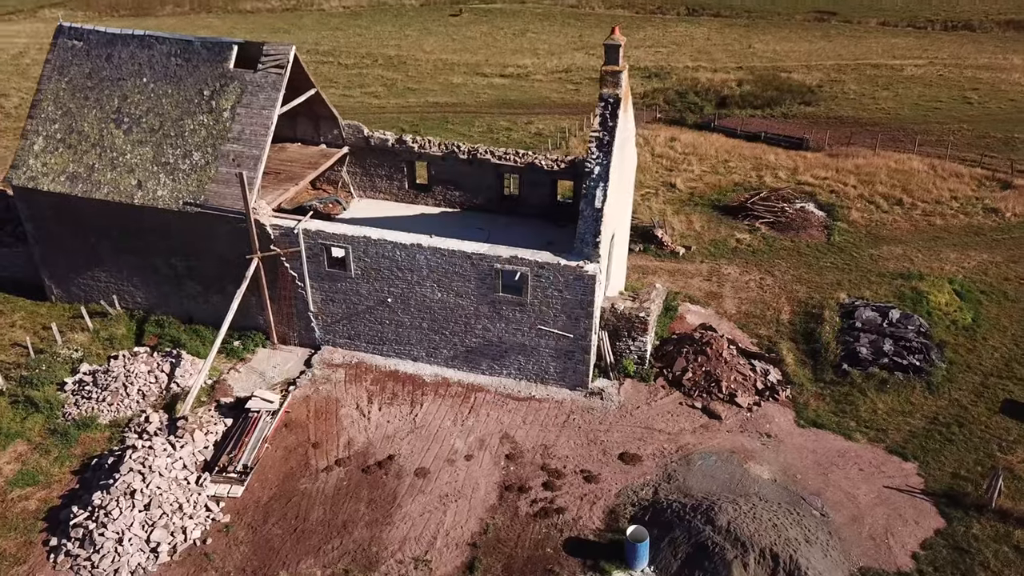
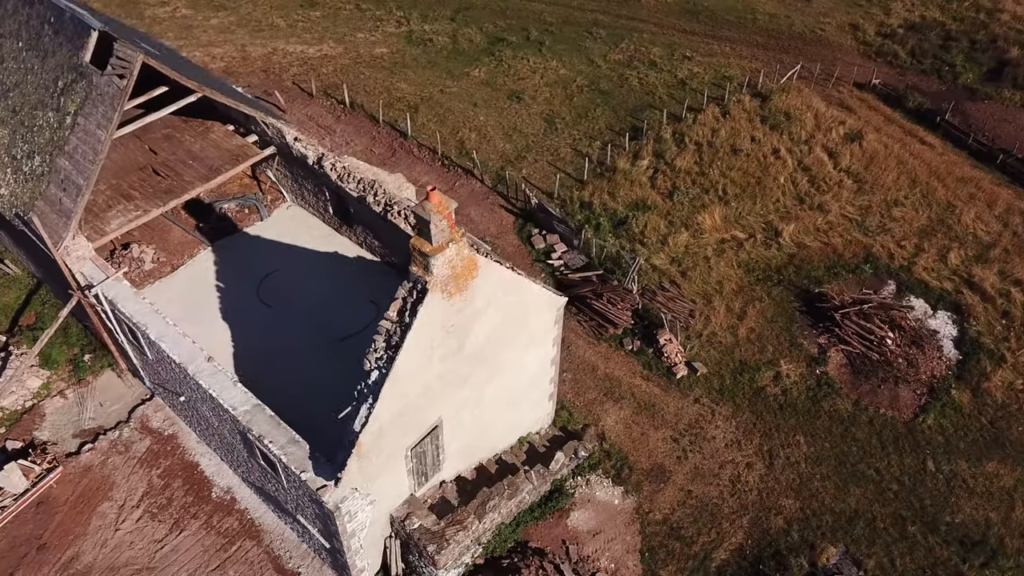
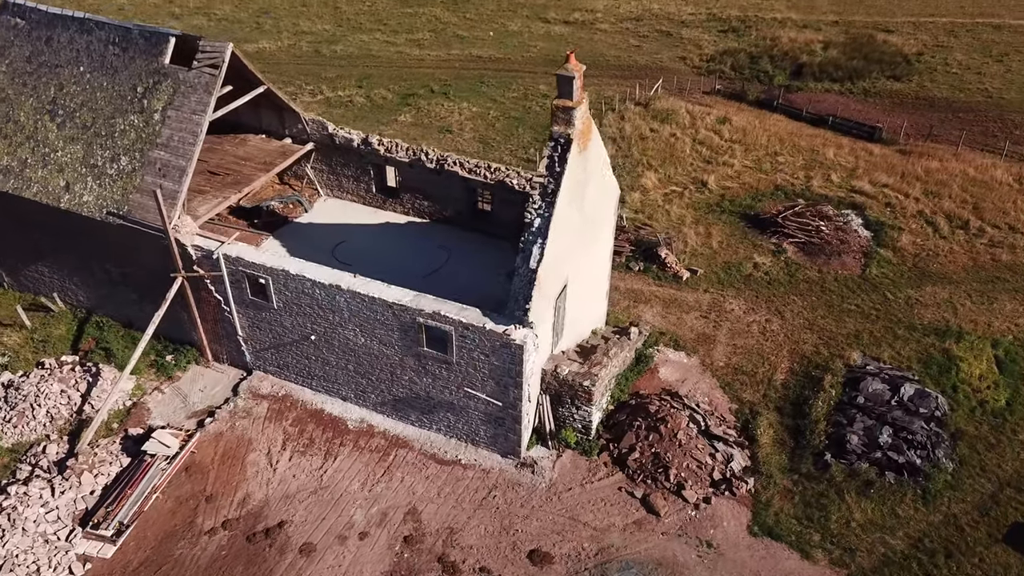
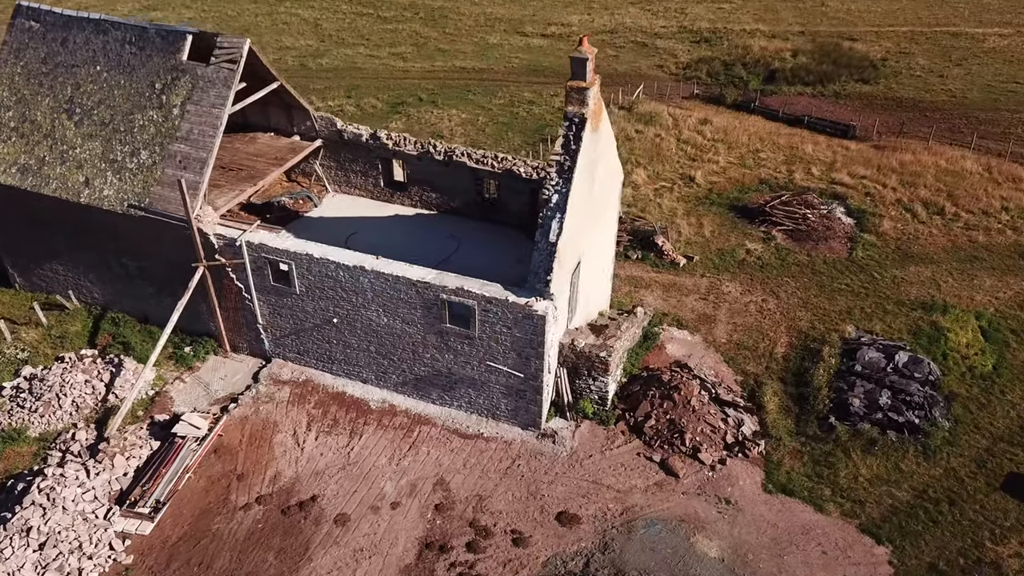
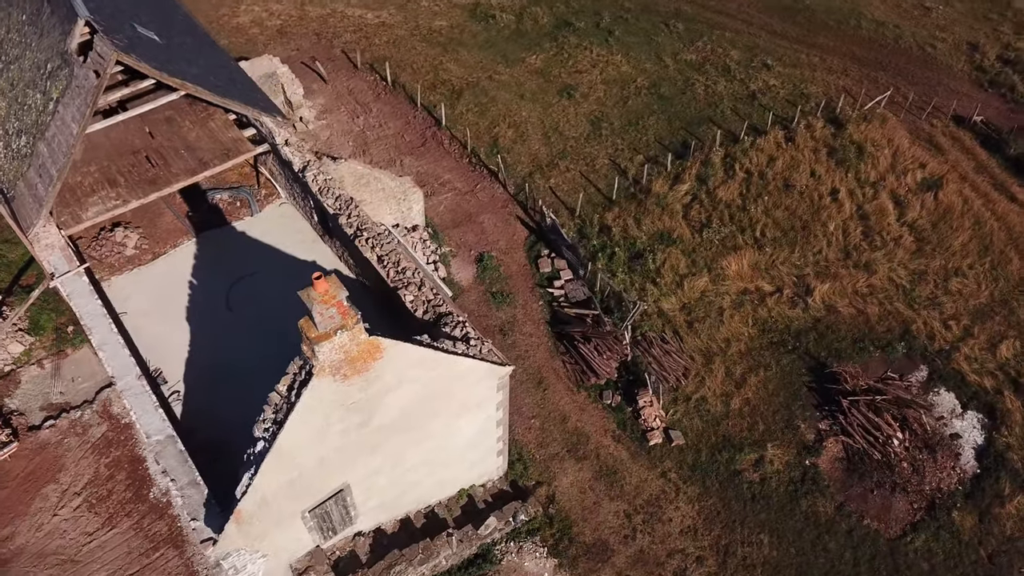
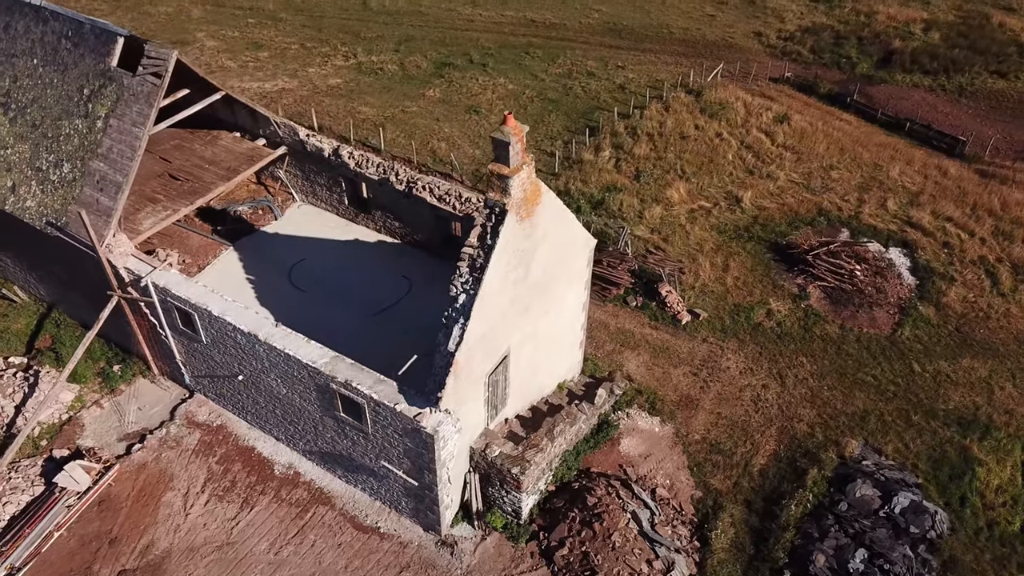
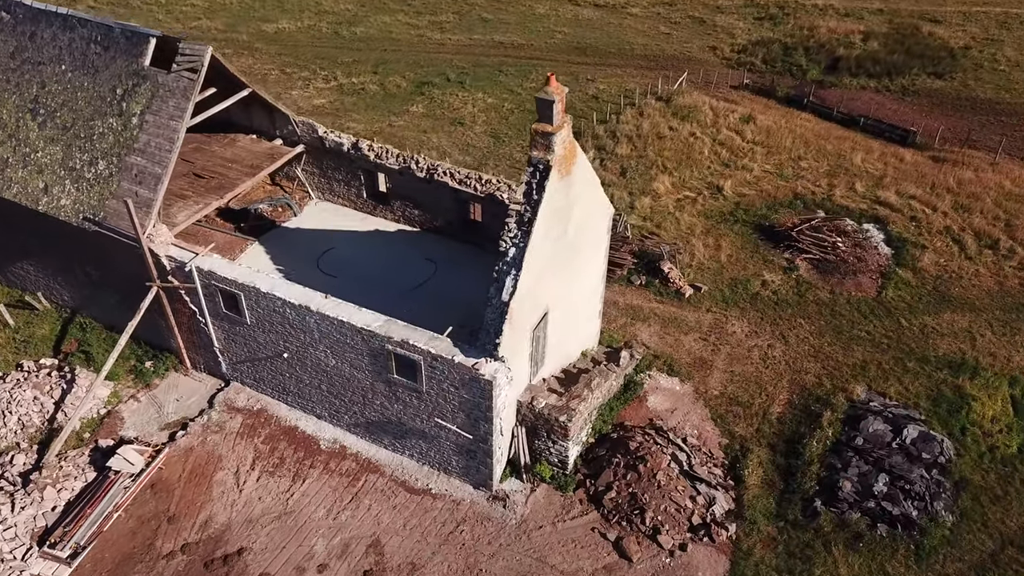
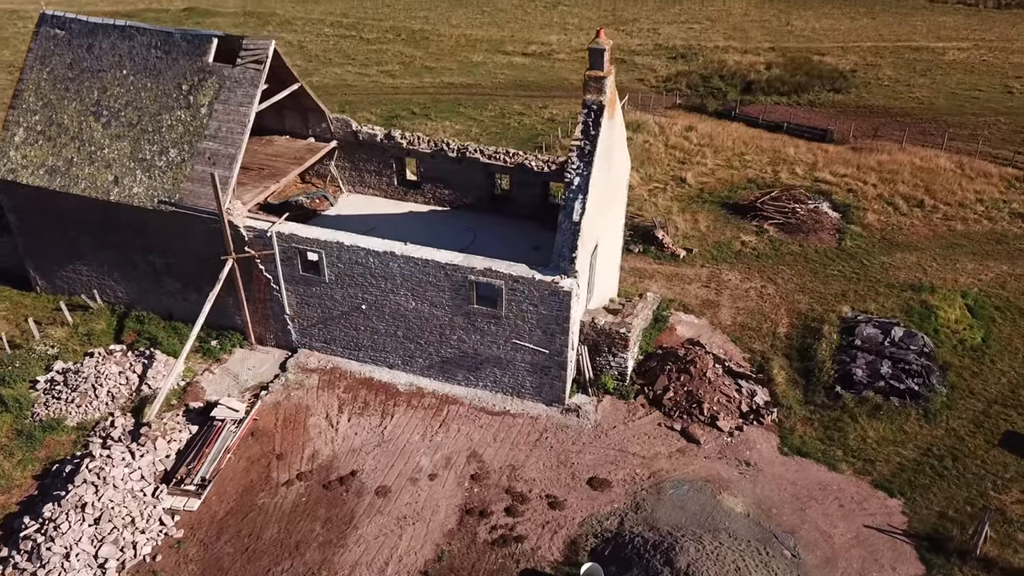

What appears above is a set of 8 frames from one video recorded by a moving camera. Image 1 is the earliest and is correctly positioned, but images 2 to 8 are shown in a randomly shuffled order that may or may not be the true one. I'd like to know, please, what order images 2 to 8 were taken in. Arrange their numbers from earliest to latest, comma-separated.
8, 4, 3, 7, 6, 2, 5
